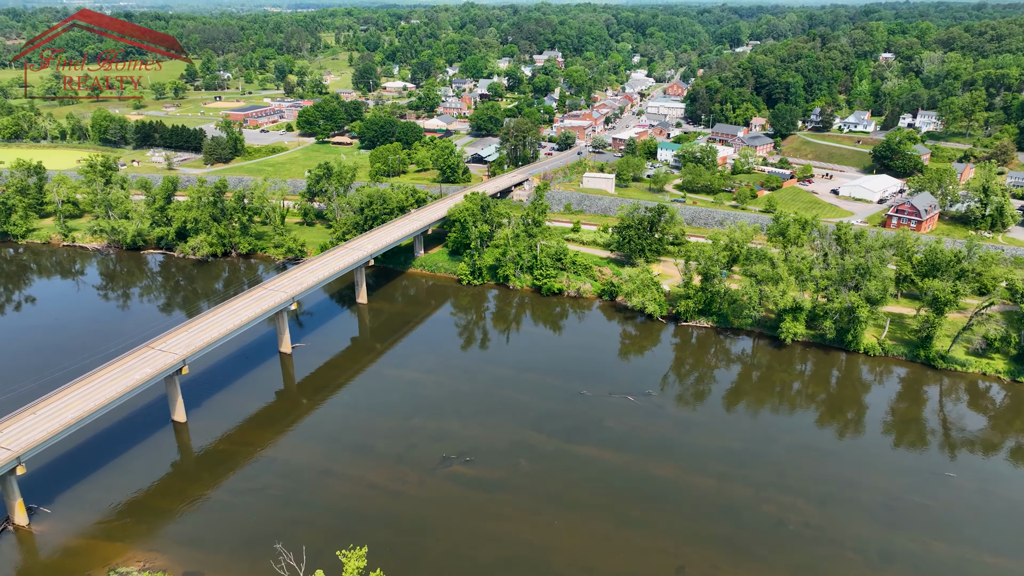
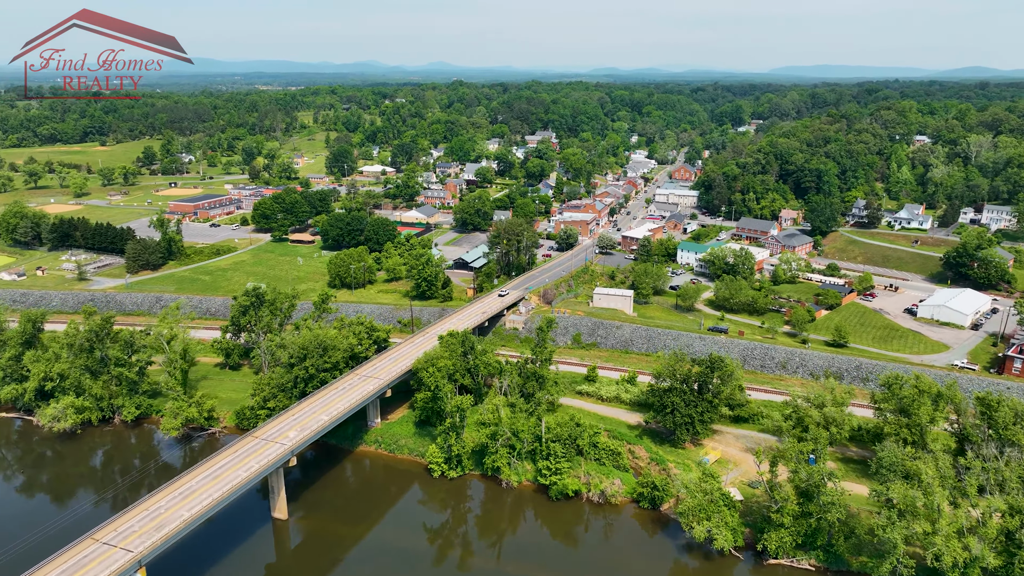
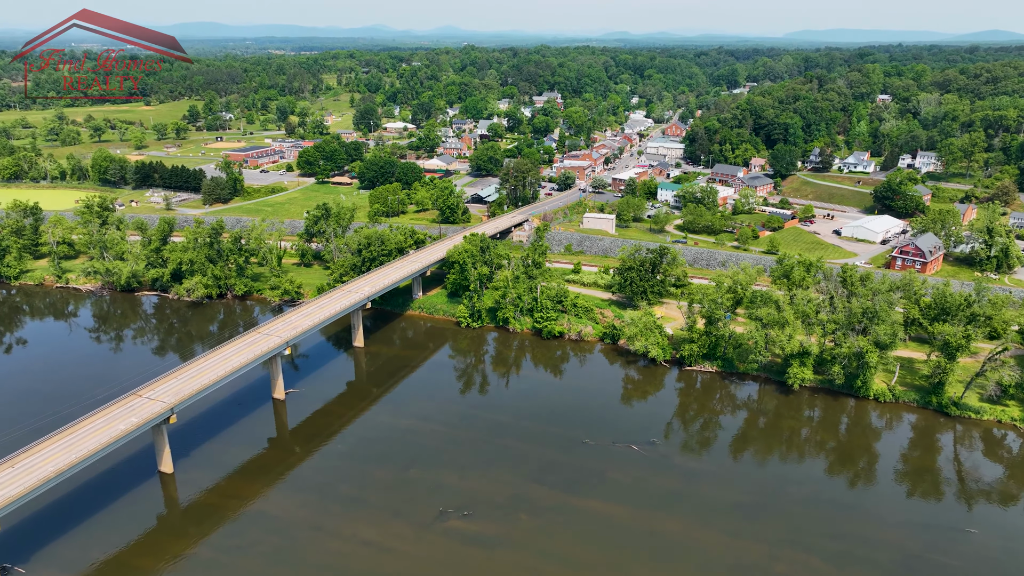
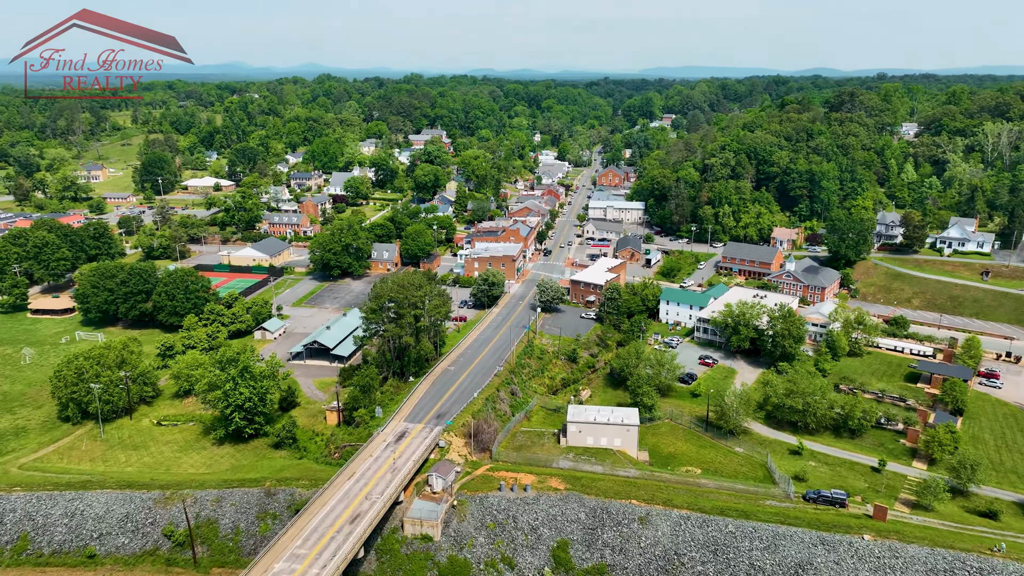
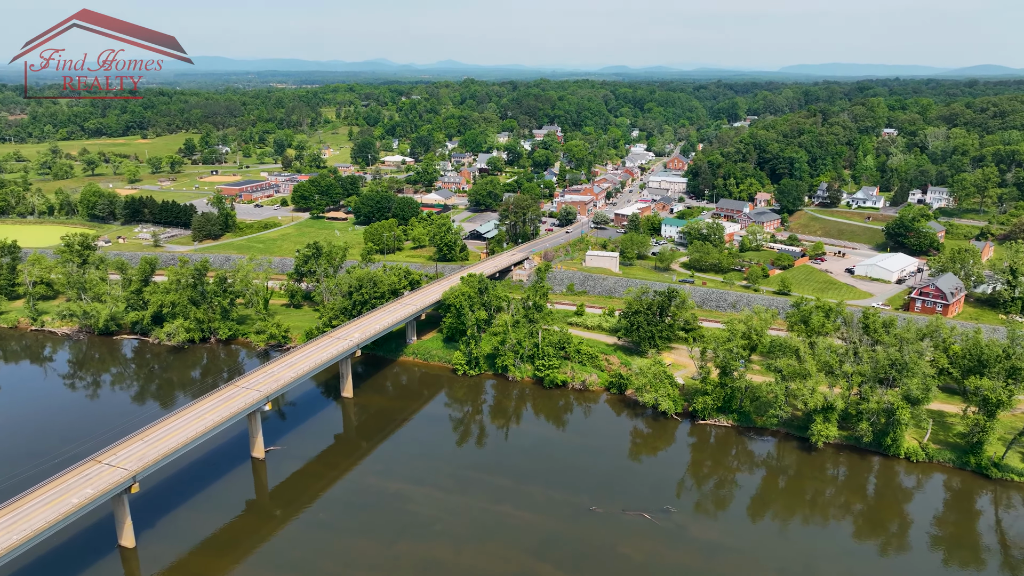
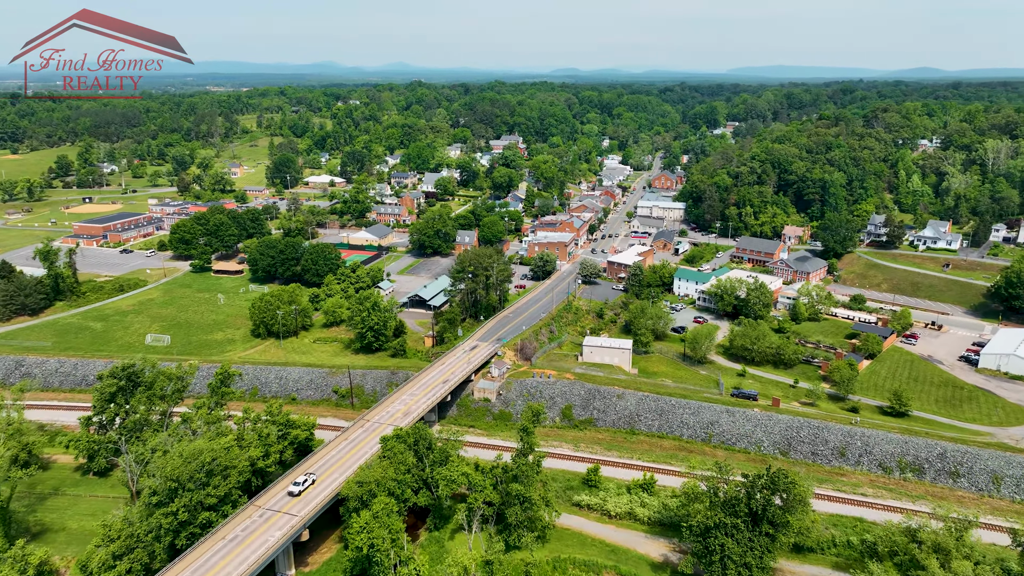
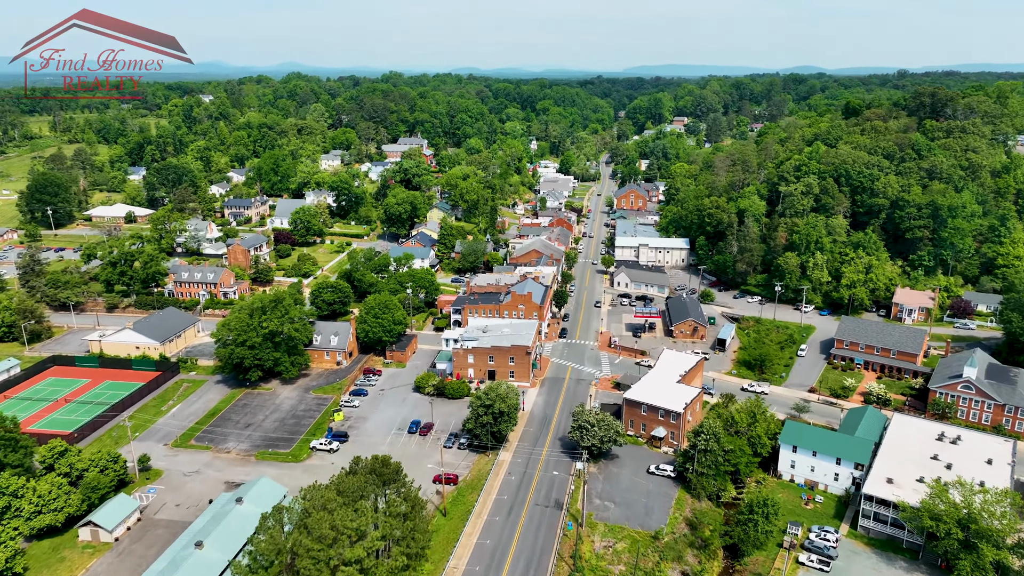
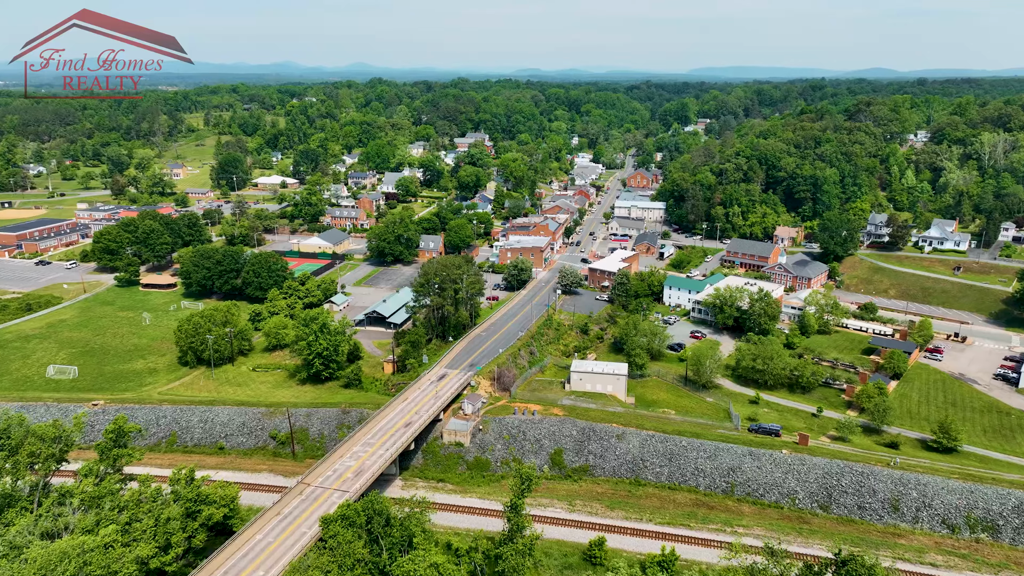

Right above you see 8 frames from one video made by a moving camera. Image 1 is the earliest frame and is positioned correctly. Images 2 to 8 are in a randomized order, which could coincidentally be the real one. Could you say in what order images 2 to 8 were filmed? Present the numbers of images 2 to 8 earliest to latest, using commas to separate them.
3, 5, 2, 6, 8, 4, 7
